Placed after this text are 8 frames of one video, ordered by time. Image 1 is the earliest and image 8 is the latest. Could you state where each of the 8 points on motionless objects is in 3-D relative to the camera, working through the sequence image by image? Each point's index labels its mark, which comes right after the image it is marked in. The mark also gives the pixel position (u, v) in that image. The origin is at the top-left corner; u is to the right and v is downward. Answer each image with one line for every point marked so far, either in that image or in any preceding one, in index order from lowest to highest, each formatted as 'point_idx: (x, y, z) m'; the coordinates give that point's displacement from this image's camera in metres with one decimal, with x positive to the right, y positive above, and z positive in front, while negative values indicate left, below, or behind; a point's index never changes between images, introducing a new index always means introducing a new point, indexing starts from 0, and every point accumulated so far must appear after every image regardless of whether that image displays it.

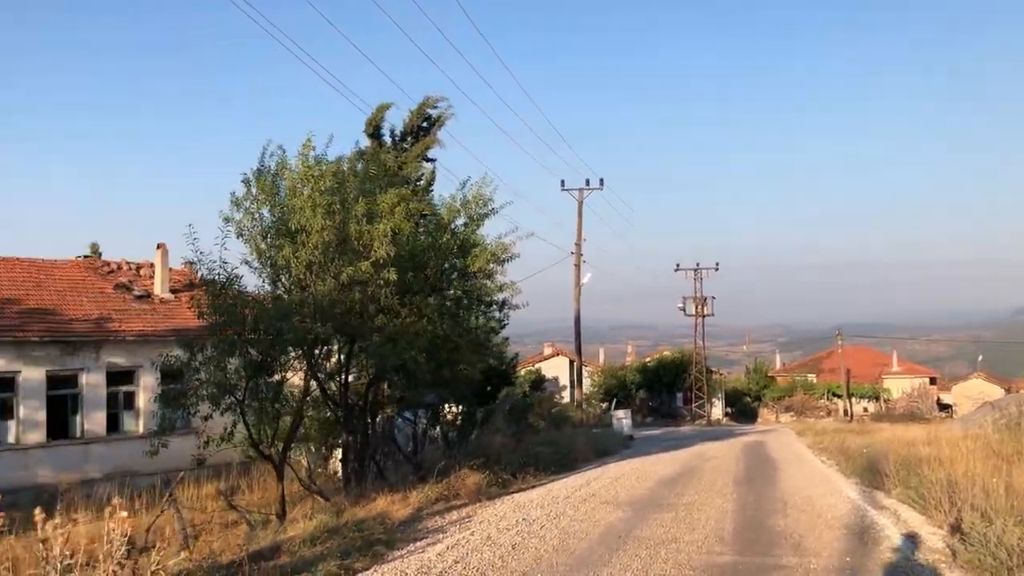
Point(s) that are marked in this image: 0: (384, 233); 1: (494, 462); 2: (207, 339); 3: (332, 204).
0: (-1.4, +0.6, +10.2) m
1: (-0.3, -2.8, +15.4) m
2: (-3.2, -0.6, +10.0) m
3: (-2.0, +0.9, +10.3) m
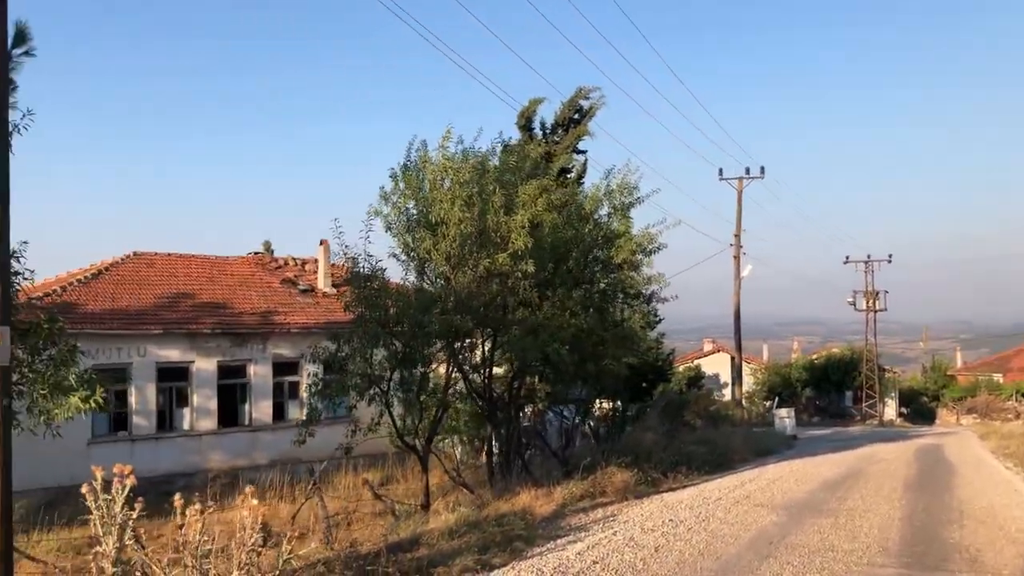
0: (+0.1, +0.7, +10.1) m
1: (+2.1, -2.7, +15.0) m
2: (-1.7, -0.5, +10.2) m
3: (-0.5, +1.0, +10.2) m
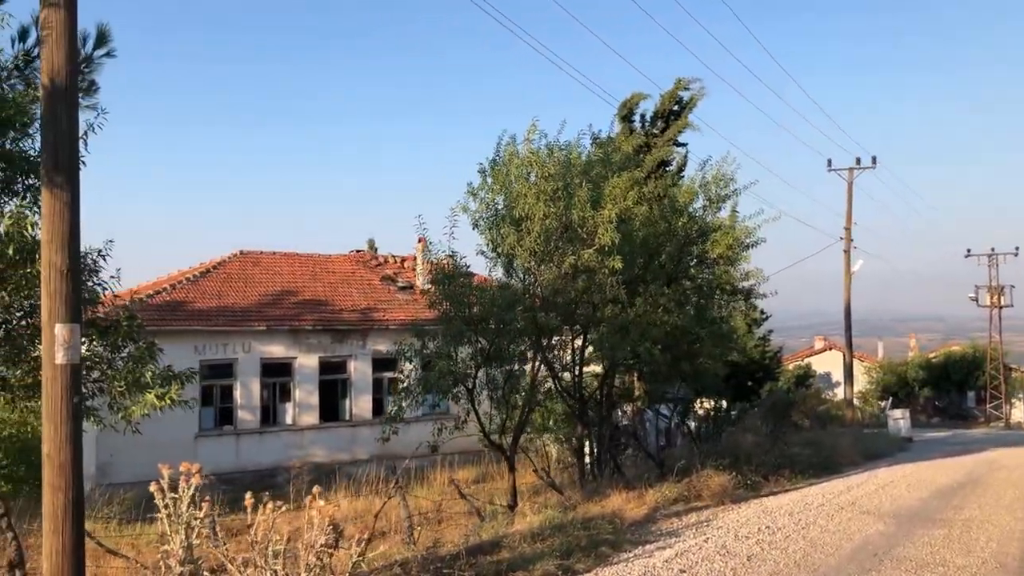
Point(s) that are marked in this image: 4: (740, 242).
0: (+1.0, +0.7, +9.8) m
1: (+3.5, -2.6, +14.5) m
2: (-0.8, -0.4, +10.1) m
3: (+0.5, +1.0, +10.0) m
4: (+3.0, +0.6, +12.6) m
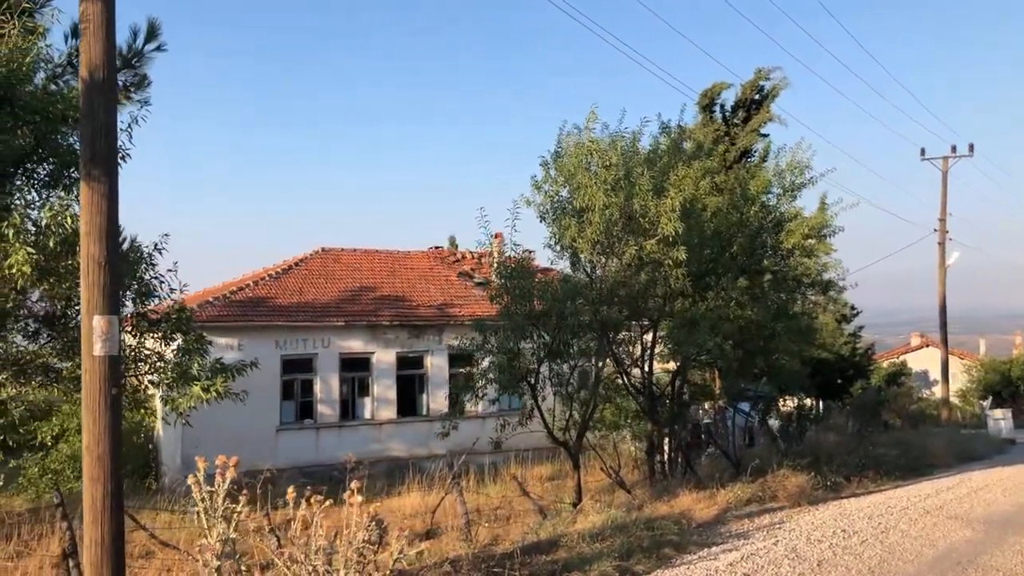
0: (+1.6, +0.8, +9.4) m
1: (+4.6, -2.5, +13.9) m
2: (-0.1, -0.4, +9.9) m
3: (+1.1, +1.1, +9.7) m
4: (+3.9, +0.7, +12.1) m
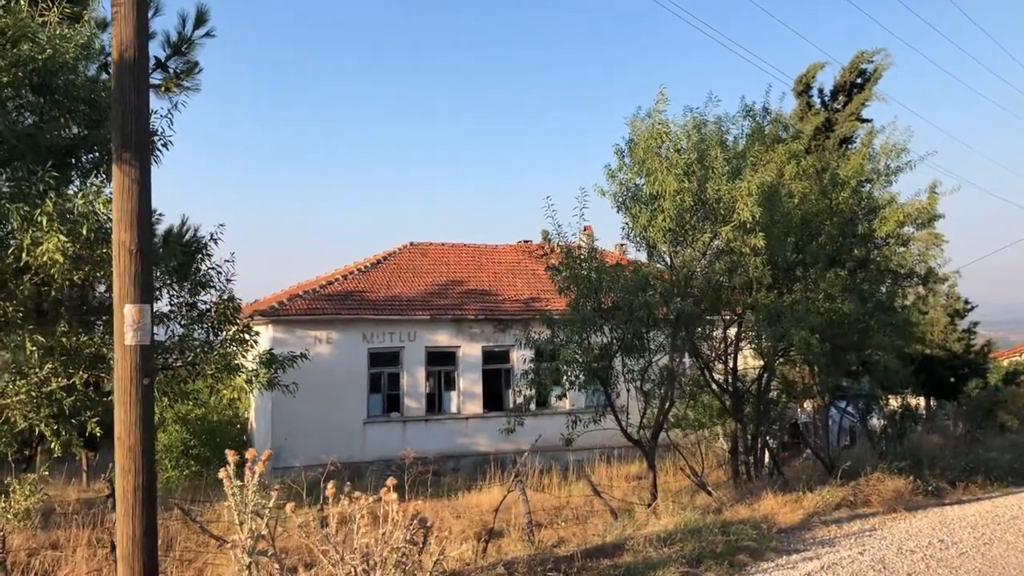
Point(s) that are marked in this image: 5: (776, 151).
0: (+2.2, +0.9, +8.9) m
1: (+5.7, -2.4, +13.0) m
2: (+0.6, -0.3, +9.5) m
3: (+1.8, +1.2, +9.2) m
4: (+4.8, +0.8, +11.3) m
5: (+3.0, +1.6, +10.7) m
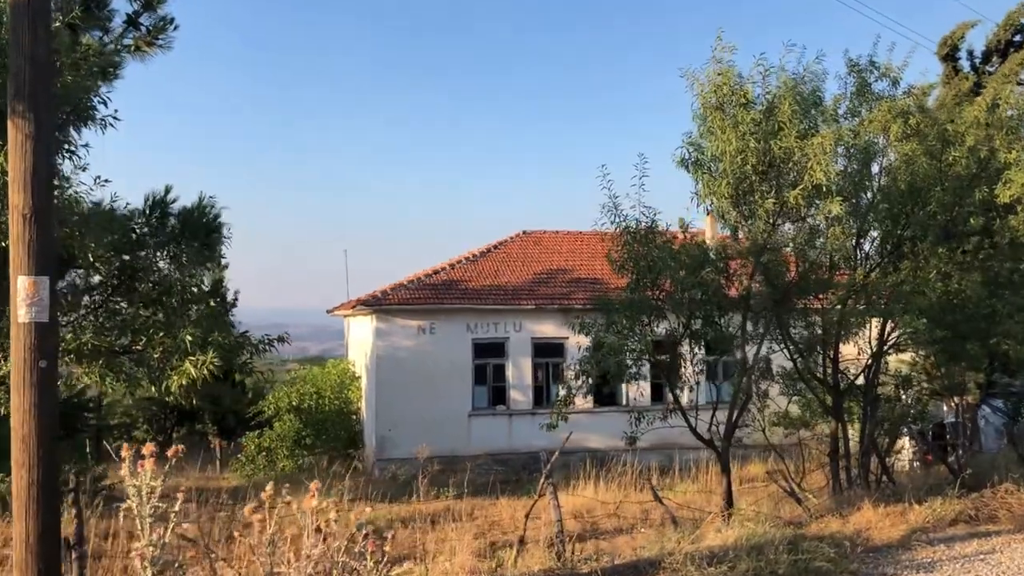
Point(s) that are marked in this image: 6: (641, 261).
0: (+2.5, +1.1, +7.6) m
1: (+6.6, -2.2, +11.1) m
2: (+1.0, -0.1, +8.5) m
3: (+2.1, +1.4, +7.9) m
4: (+5.4, +1.0, +9.5) m
5: (+3.5, +1.8, +9.2) m
6: (+1.1, +0.3, +8.5) m
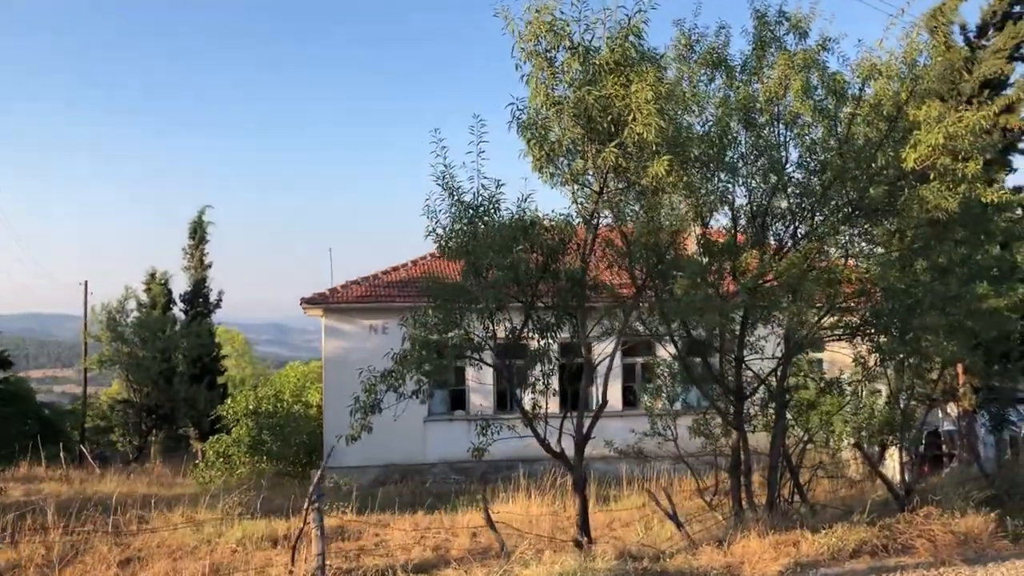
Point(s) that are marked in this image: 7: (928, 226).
0: (+1.1, +1.2, +6.2) m
1: (+5.3, -2.1, +9.5) m
2: (-0.4, 0.0, +7.2) m
3: (+0.7, +1.5, +6.6) m
4: (+4.0, +1.1, +8.0) m
5: (+2.1, +1.9, +7.8) m
6: (-0.3, +0.4, +7.2) m
7: (+3.5, +0.5, +7.9) m
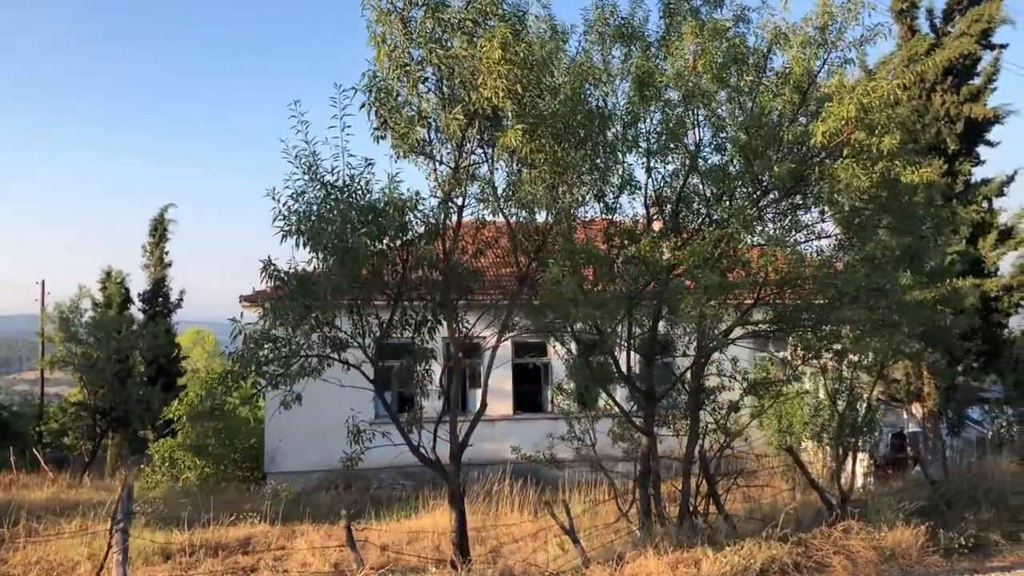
0: (+0.2, +1.3, +5.5) m
1: (+4.4, -2.0, +8.8) m
2: (-1.3, +0.1, +6.5) m
3: (-0.2, +1.6, +5.9) m
4: (+3.1, +1.2, +7.3) m
5: (+1.2, +2.0, +7.1) m
6: (-1.2, +0.4, +6.4) m
7: (+2.6, +0.5, +7.2) m
